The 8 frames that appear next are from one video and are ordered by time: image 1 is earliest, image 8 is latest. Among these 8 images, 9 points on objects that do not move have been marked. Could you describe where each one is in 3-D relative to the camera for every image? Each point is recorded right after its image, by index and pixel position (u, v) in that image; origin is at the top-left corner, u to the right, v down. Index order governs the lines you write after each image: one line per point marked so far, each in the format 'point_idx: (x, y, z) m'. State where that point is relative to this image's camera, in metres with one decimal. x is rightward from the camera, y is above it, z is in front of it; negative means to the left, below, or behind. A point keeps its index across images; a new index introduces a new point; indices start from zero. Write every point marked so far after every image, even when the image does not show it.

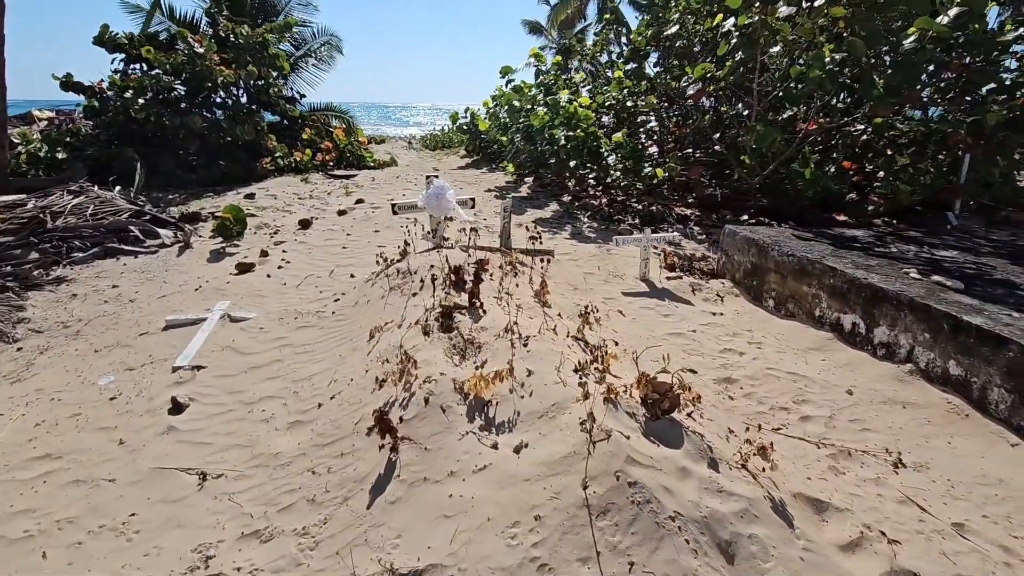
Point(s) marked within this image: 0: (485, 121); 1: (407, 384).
0: (-0.6, +3.8, +11.6) m
1: (-0.5, -0.5, +2.7) m
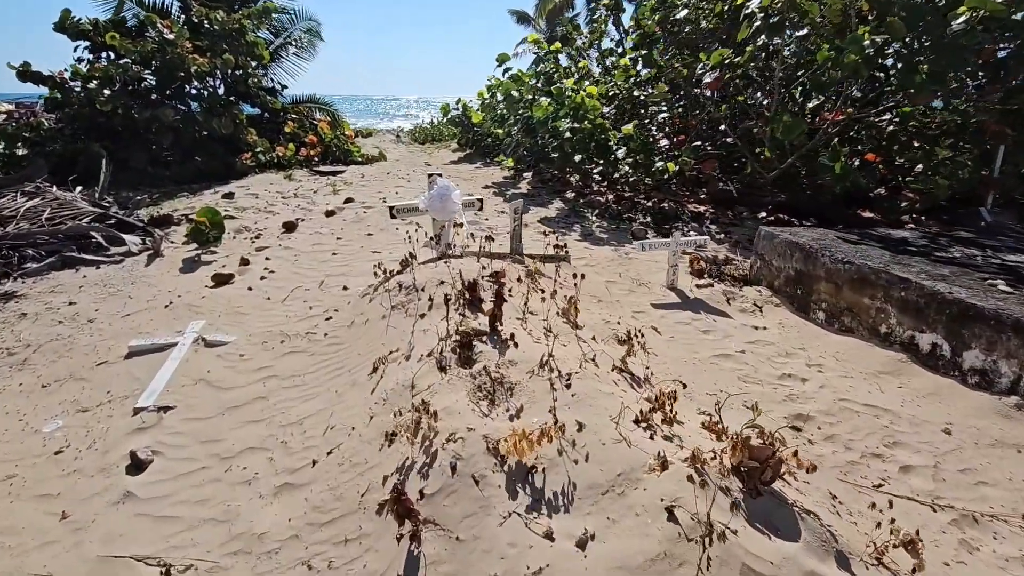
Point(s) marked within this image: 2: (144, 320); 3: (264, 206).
0: (-0.7, +3.7, +11.0) m
1: (-0.4, -0.6, +2.1) m
2: (-2.9, -0.2, +4.1) m
3: (-3.3, +1.1, +7.0) m
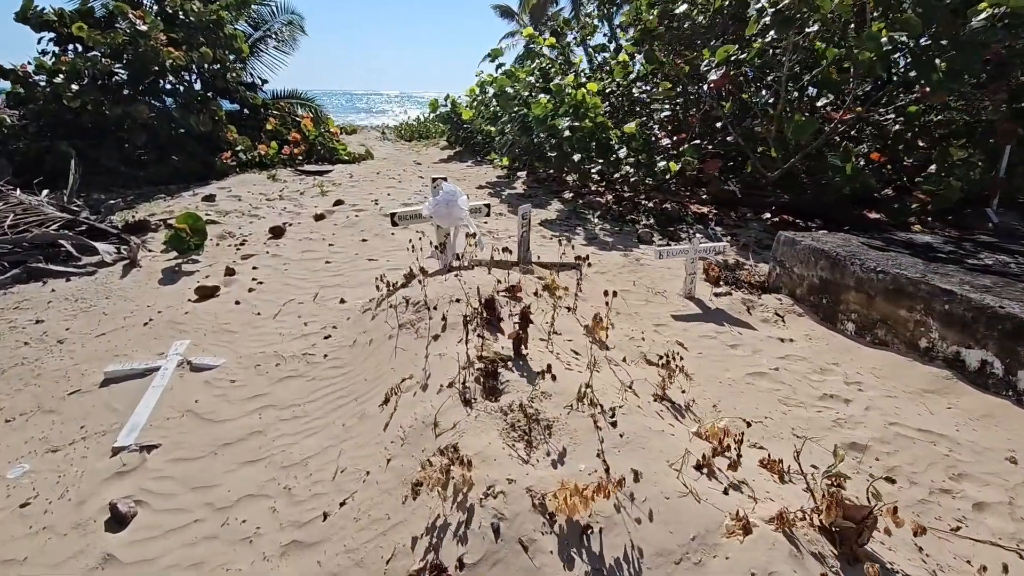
0: (-0.9, +3.7, +10.7) m
1: (-0.2, -0.7, +1.8) m
2: (-2.8, -0.4, +3.7) m
3: (-3.4, +1.0, +6.6) m
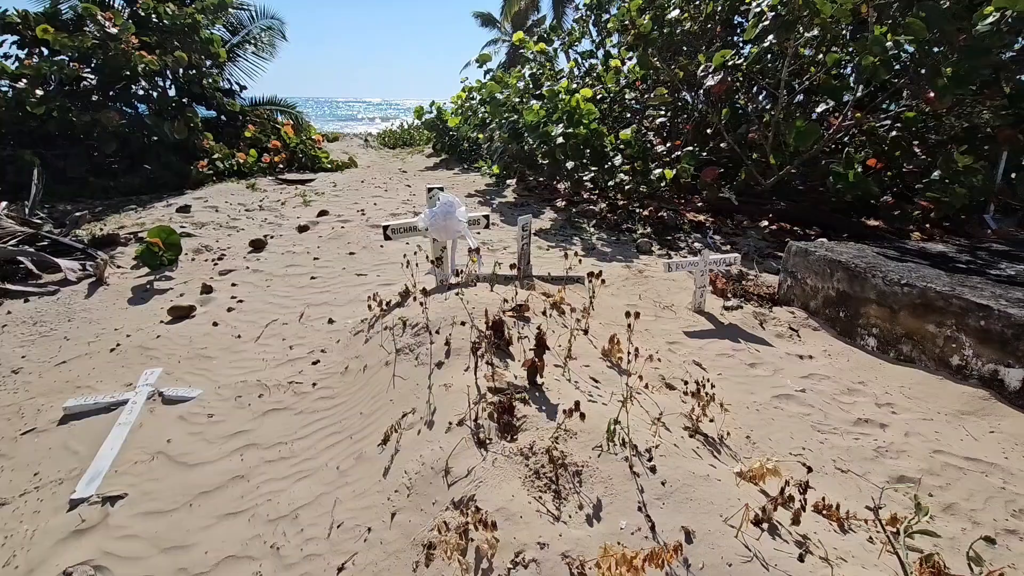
0: (-1.1, +3.5, +10.4) m
1: (-0.1, -0.8, +1.6) m
2: (-2.8, -0.5, +3.3) m
3: (-3.4, +0.8, +6.2) m
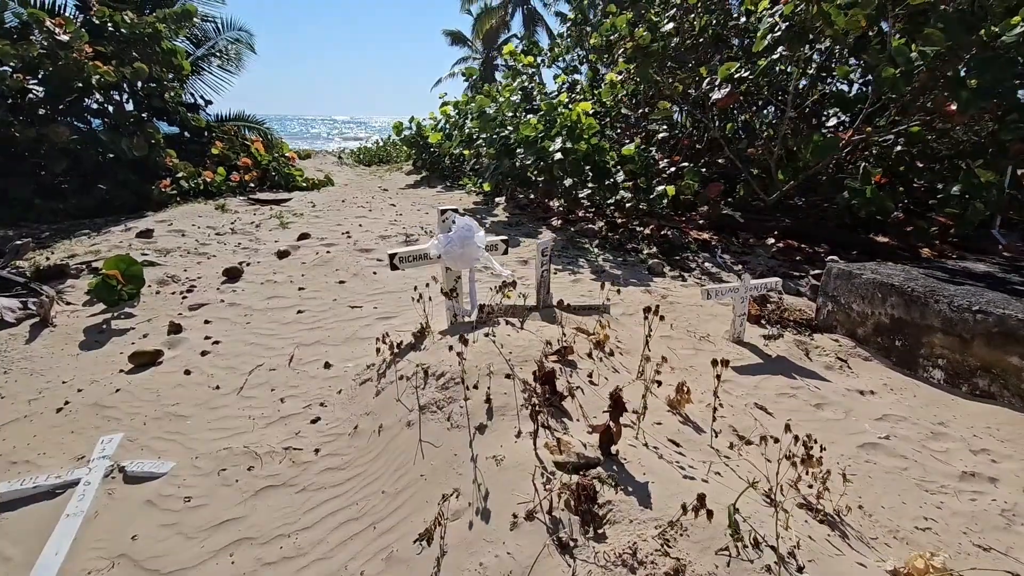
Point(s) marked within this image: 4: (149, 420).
0: (-1.4, +3.0, +10.0) m
1: (+0.2, -1.0, +1.1) m
2: (-2.6, -0.8, +2.7) m
3: (-3.4, +0.4, +5.6) m
4: (-2.0, -0.7, +2.8) m
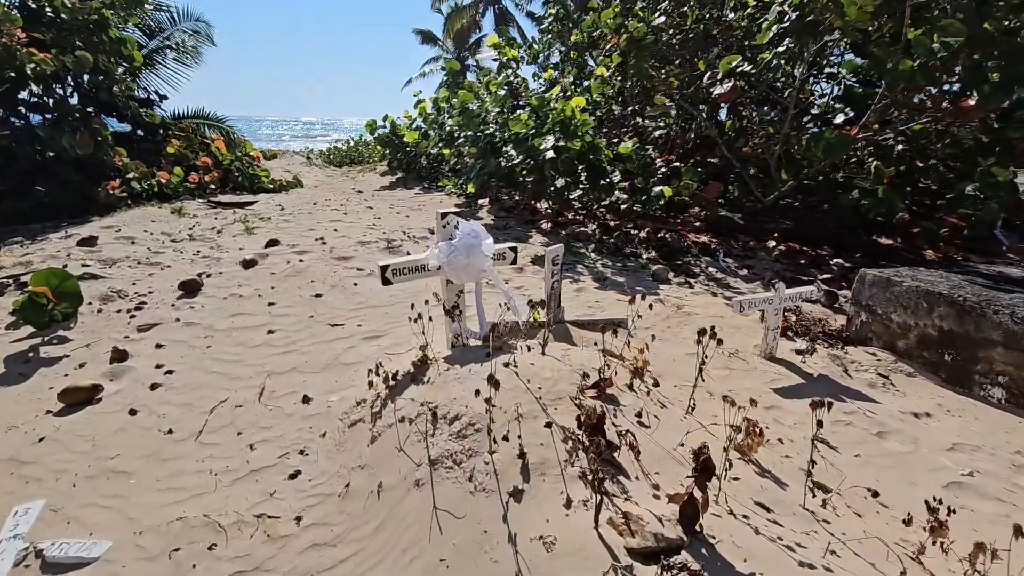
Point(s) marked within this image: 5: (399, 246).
0: (-1.8, +2.9, +9.5) m
1: (+0.4, -1.1, +0.6) m
2: (-2.4, -0.9, +2.1) m
3: (-3.5, +0.3, +4.9) m
4: (-1.9, -0.8, +2.2) m
5: (-1.2, +0.4, +5.3) m
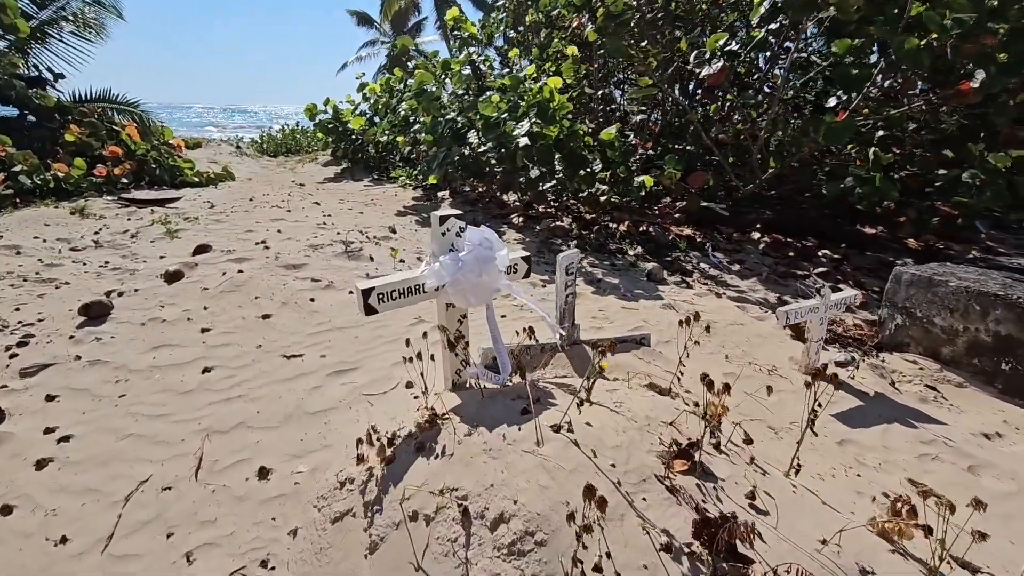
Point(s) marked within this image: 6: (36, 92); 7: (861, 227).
0: (-2.5, +2.8, +8.6) m
1: (+0.8, -1.2, +0.1) m
2: (-2.2, -1.1, +1.2) m
3: (-3.6, +0.1, +3.9) m
4: (-1.7, -1.0, +1.5) m
5: (-1.3, +0.3, +4.5) m
6: (-6.6, +2.8, +7.2) m
7: (+4.0, +0.7, +5.9) m
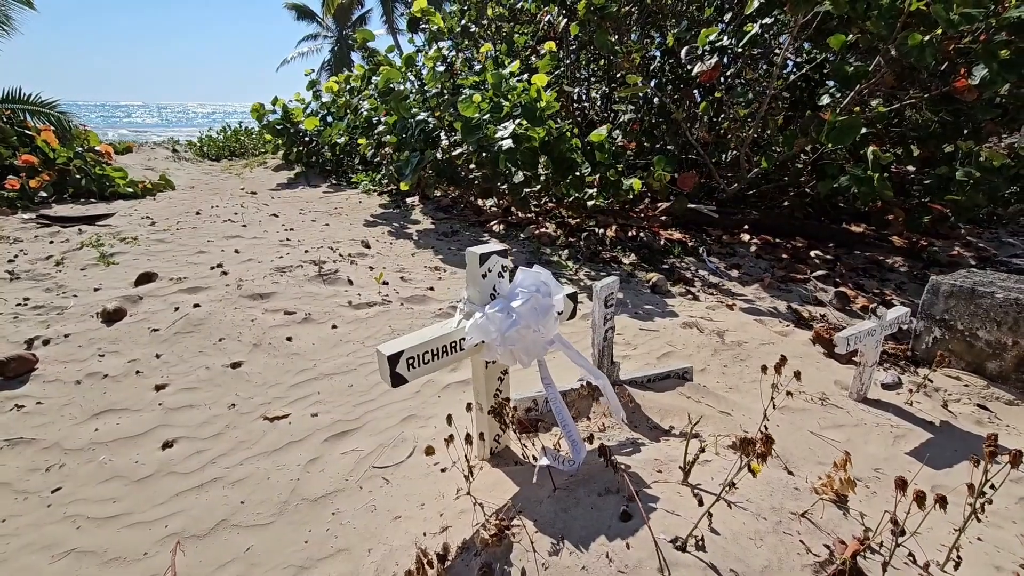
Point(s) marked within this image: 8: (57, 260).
0: (-3.0, +2.6, +7.9) m
1: (+1.2, -1.3, -0.2) m
2: (-1.9, -1.3, +0.7) m
3: (-3.6, -0.2, +3.2) m
4: (-1.4, -1.2, +0.9) m
5: (-1.4, +0.1, +4.0) m
6: (-7.0, +2.4, +6.1) m
7: (+3.8, +0.7, +5.9) m
8: (-3.7, +0.2, +4.1) m
